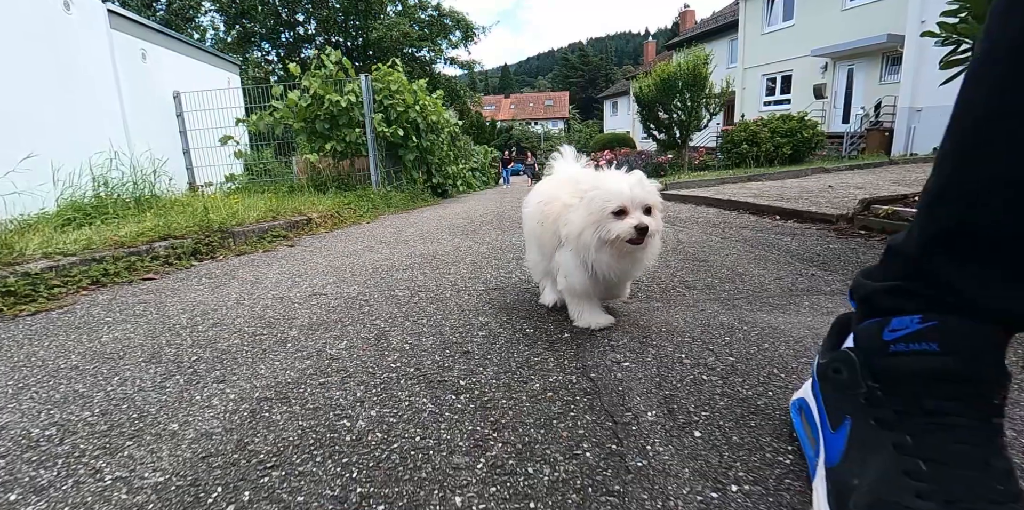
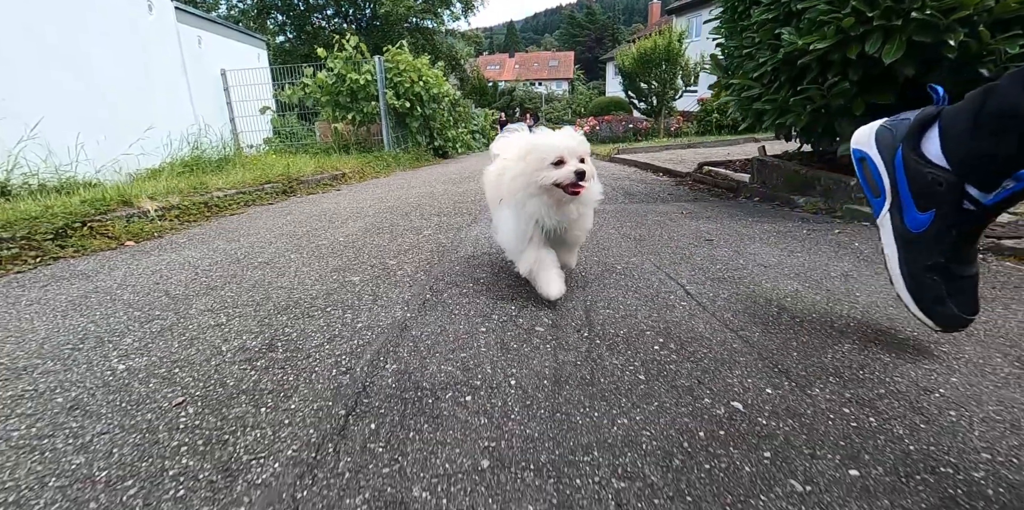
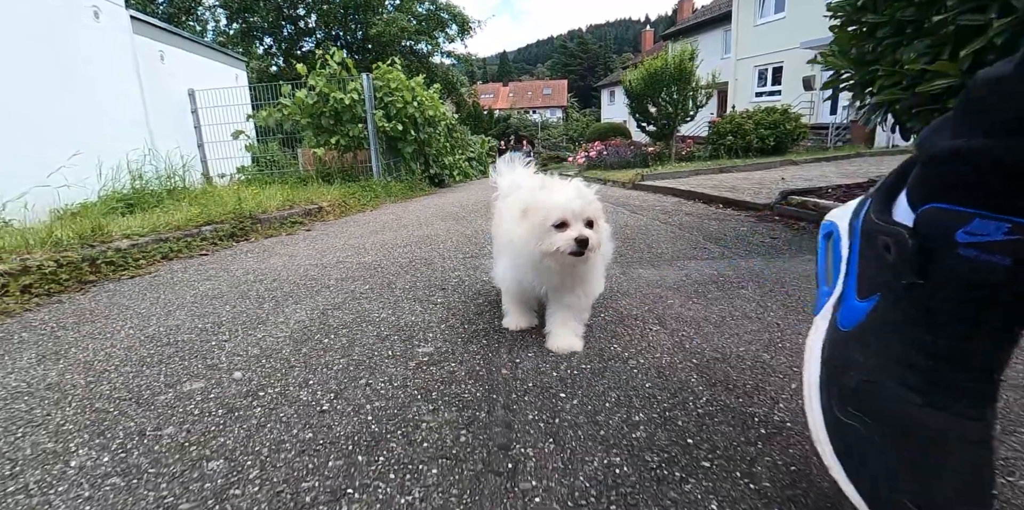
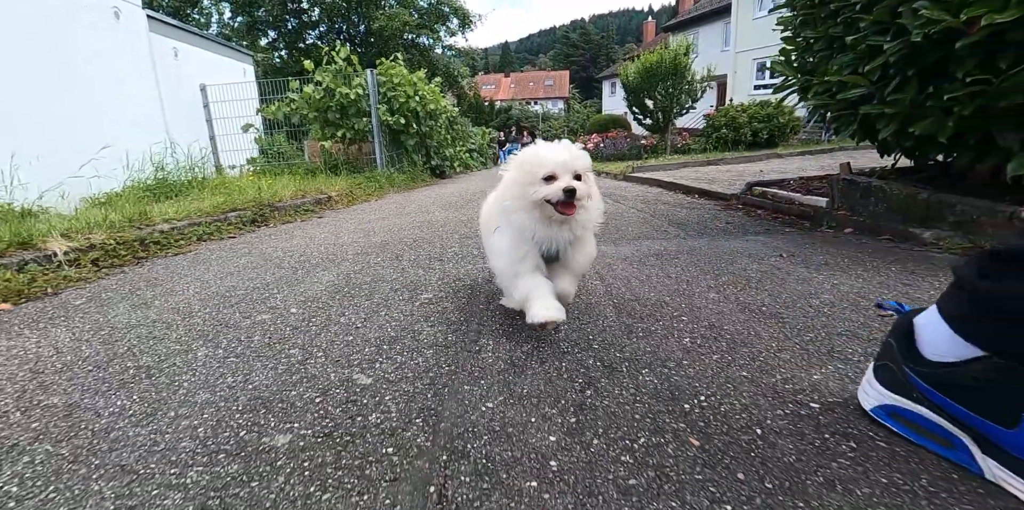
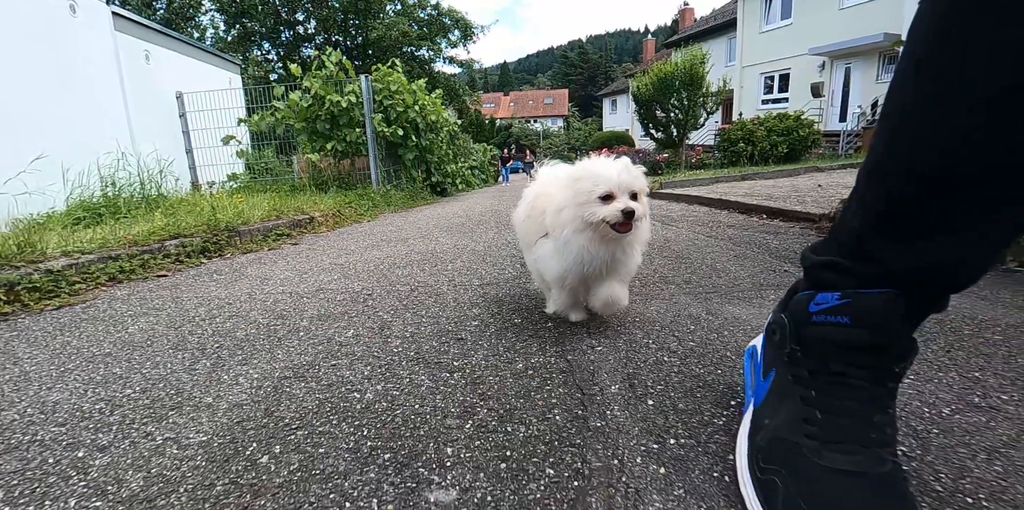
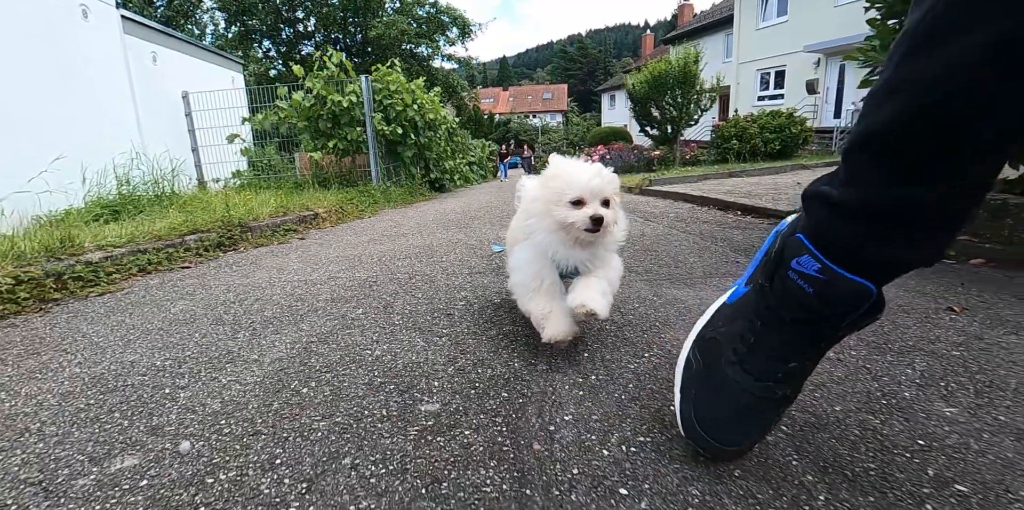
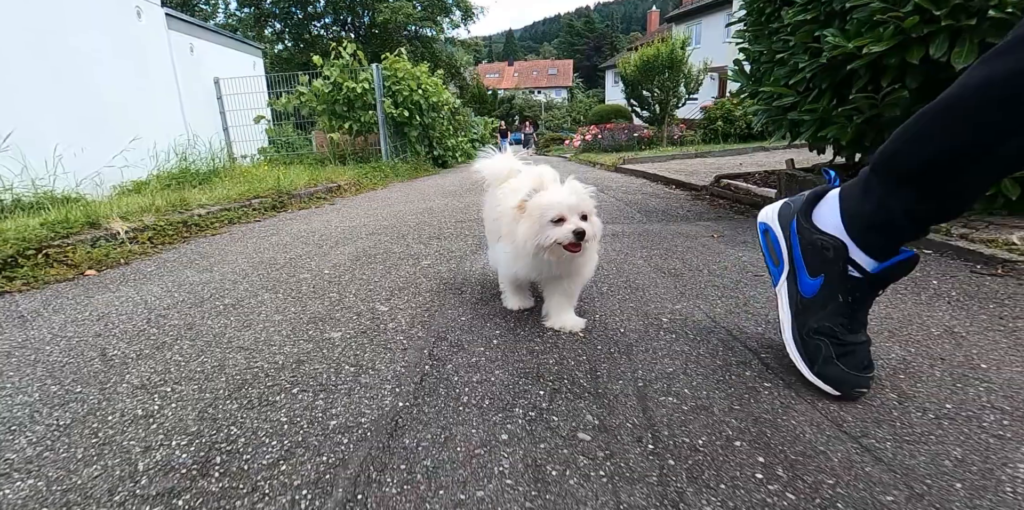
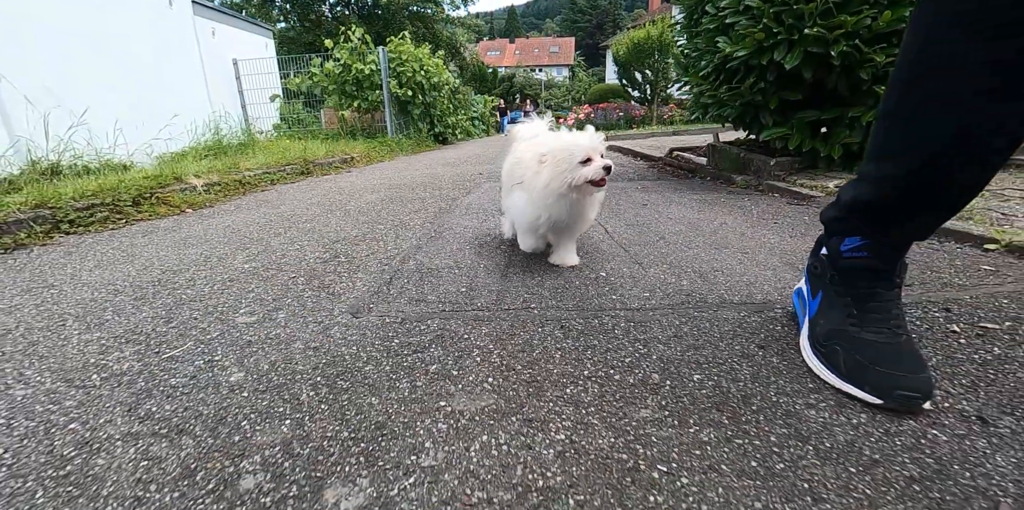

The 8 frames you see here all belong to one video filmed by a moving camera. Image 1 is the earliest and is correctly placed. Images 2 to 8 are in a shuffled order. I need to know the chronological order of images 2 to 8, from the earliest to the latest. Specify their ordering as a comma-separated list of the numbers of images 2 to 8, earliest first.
5, 6, 3, 4, 7, 2, 8
